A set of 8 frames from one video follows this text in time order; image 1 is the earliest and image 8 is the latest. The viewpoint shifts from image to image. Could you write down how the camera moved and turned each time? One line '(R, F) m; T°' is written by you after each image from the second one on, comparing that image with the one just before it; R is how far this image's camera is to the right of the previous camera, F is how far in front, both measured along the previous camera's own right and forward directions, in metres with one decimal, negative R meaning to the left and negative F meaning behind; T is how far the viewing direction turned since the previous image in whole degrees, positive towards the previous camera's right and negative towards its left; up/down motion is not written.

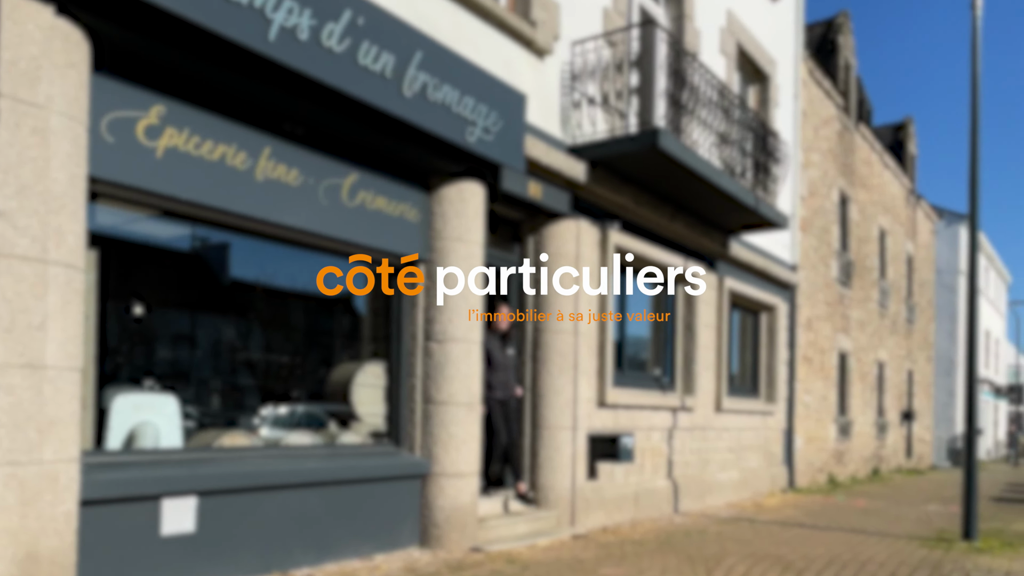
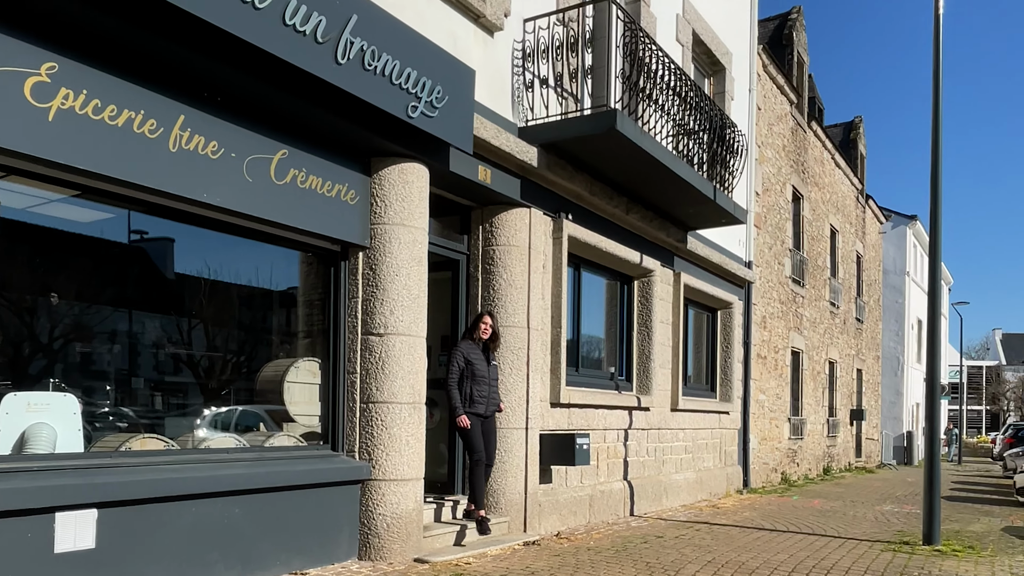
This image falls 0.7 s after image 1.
(0.0, +0.5) m; +3°
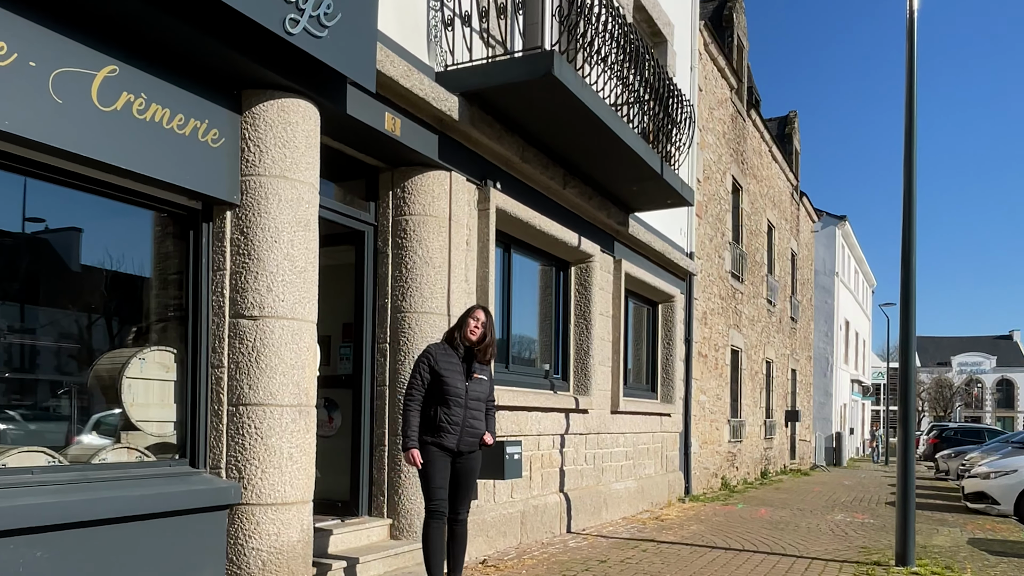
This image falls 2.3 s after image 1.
(+0.1, +1.2) m; +5°
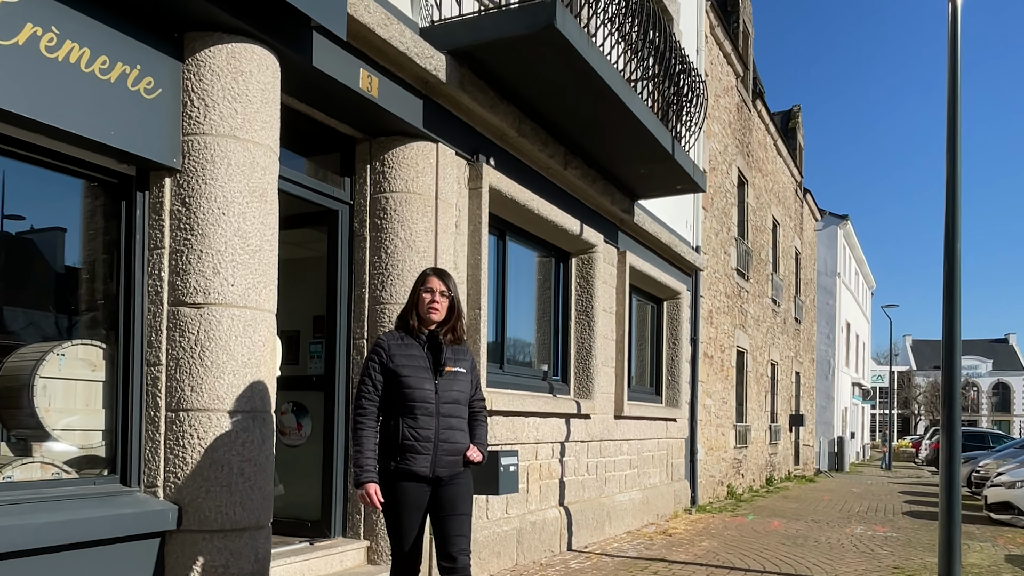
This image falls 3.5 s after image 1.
(0.0, +0.8) m; 0°
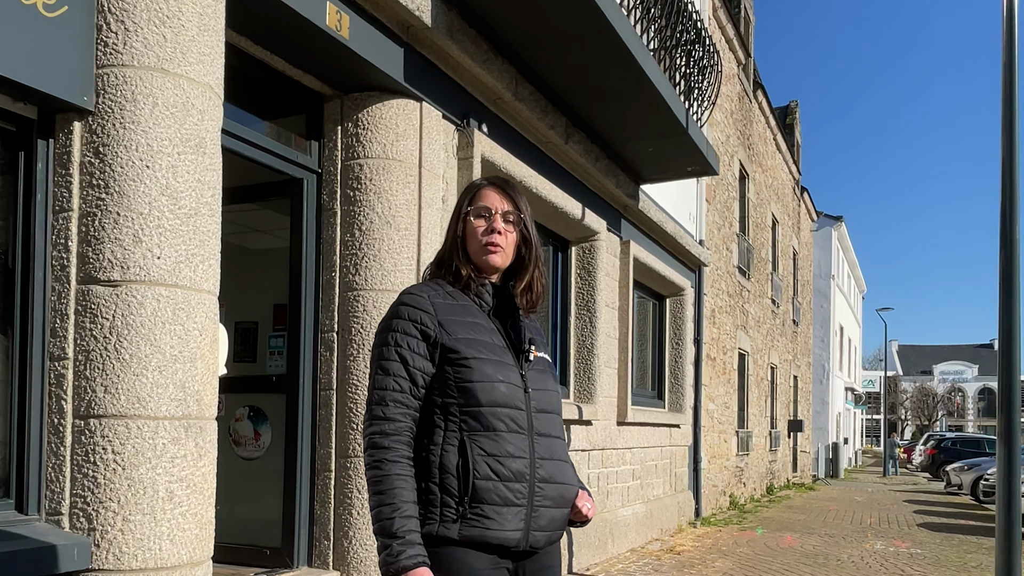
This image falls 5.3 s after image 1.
(-0.1, +0.8) m; +1°
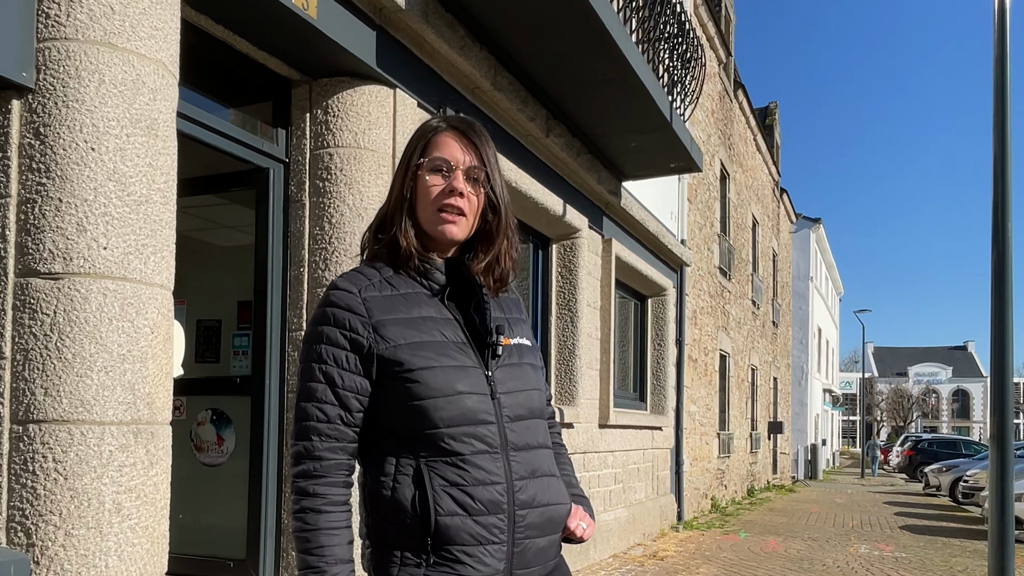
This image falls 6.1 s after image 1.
(0.0, +0.2) m; +1°
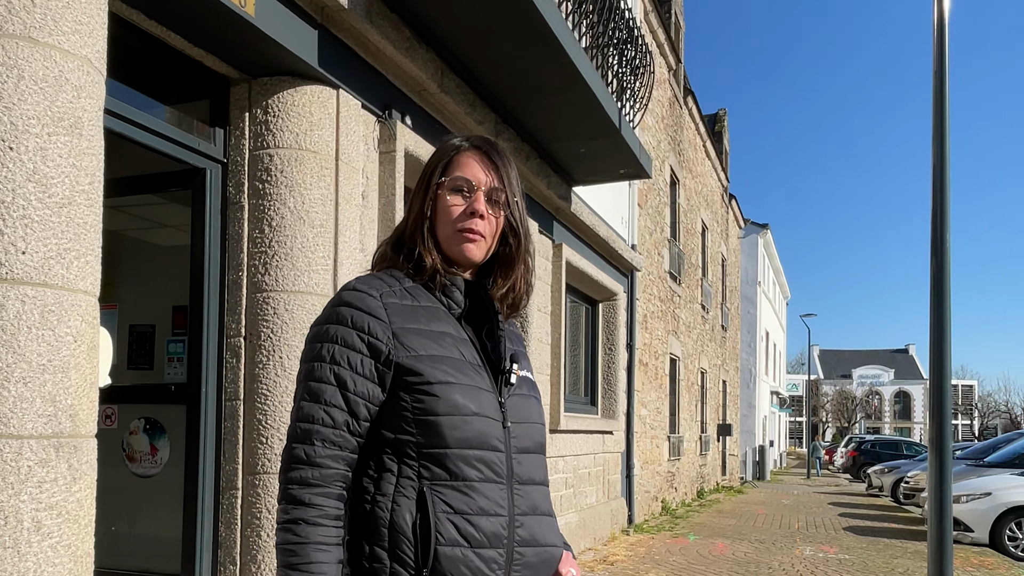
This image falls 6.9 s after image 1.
(0.0, +0.1) m; +3°
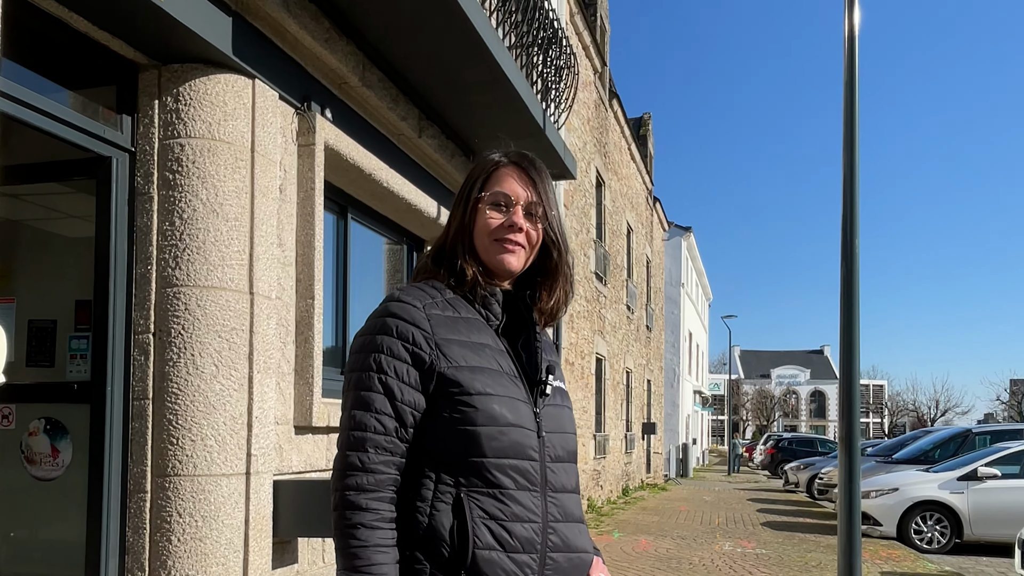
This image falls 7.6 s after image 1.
(0.0, 0.0) m; +5°
